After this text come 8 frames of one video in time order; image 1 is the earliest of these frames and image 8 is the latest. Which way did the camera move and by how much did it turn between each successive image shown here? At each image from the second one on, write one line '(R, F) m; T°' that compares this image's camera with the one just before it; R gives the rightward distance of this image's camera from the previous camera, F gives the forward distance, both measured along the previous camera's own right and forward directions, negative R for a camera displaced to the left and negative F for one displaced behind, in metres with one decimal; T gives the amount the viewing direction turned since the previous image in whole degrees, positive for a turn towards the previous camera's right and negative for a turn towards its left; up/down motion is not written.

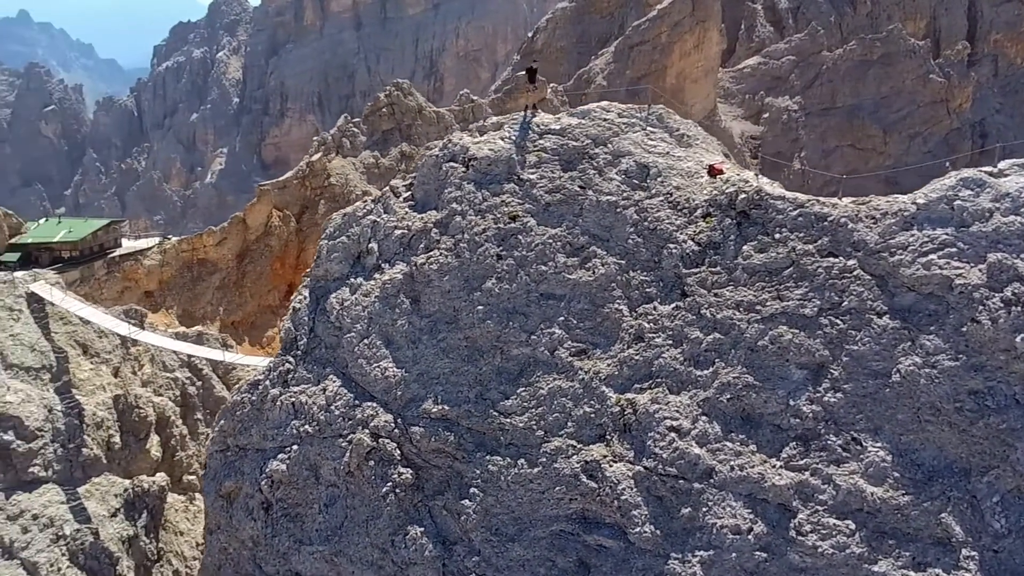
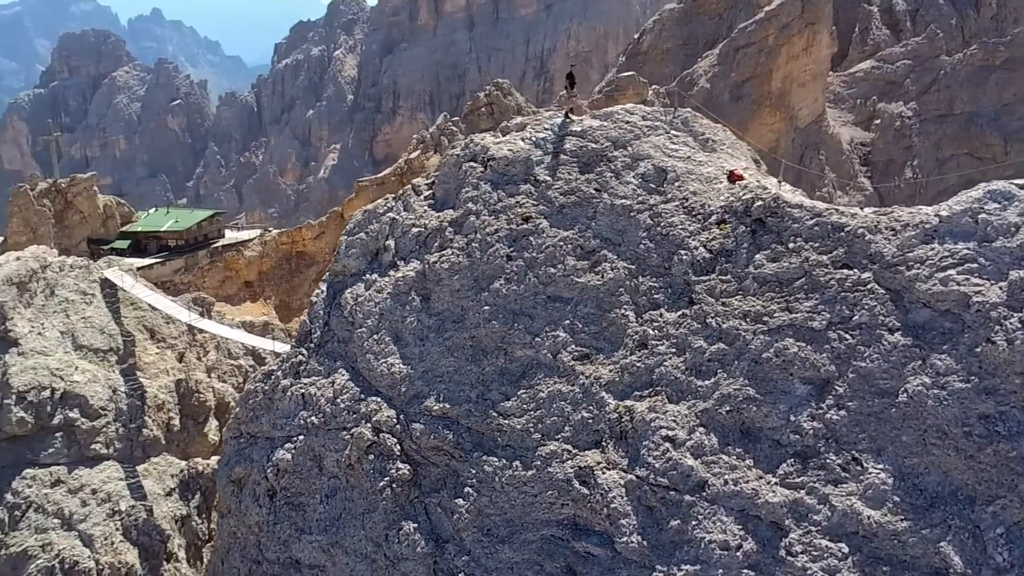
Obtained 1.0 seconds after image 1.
(+0.9, +0.1) m; -6°
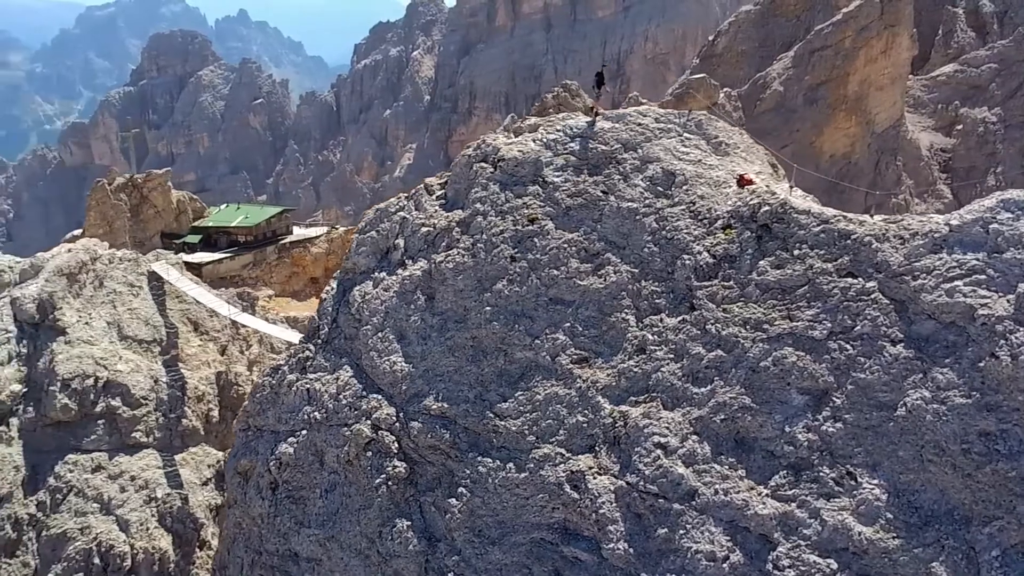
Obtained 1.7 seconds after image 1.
(+0.7, 0.0) m; -4°
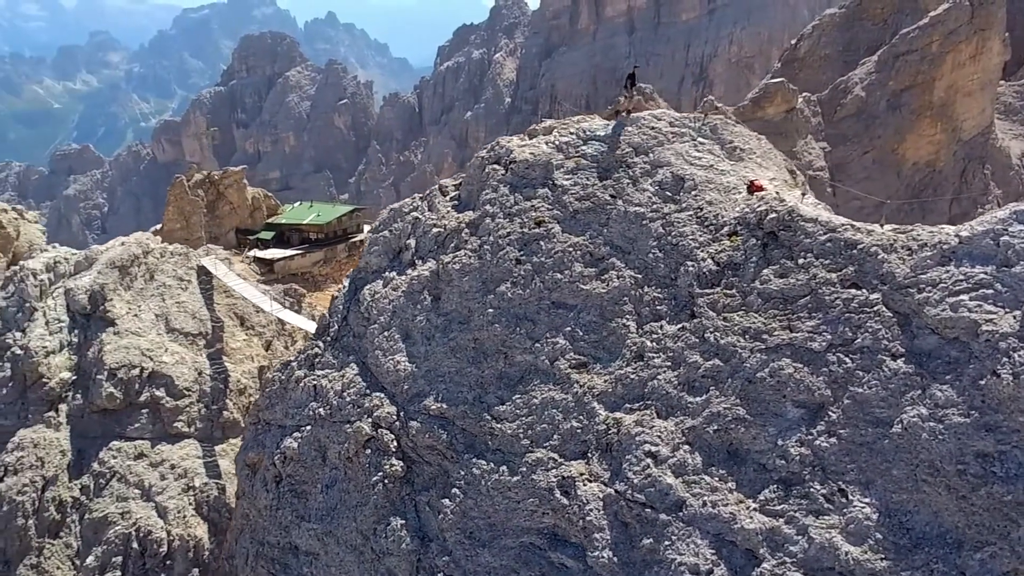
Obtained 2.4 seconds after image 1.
(+0.7, +0.1) m; -5°
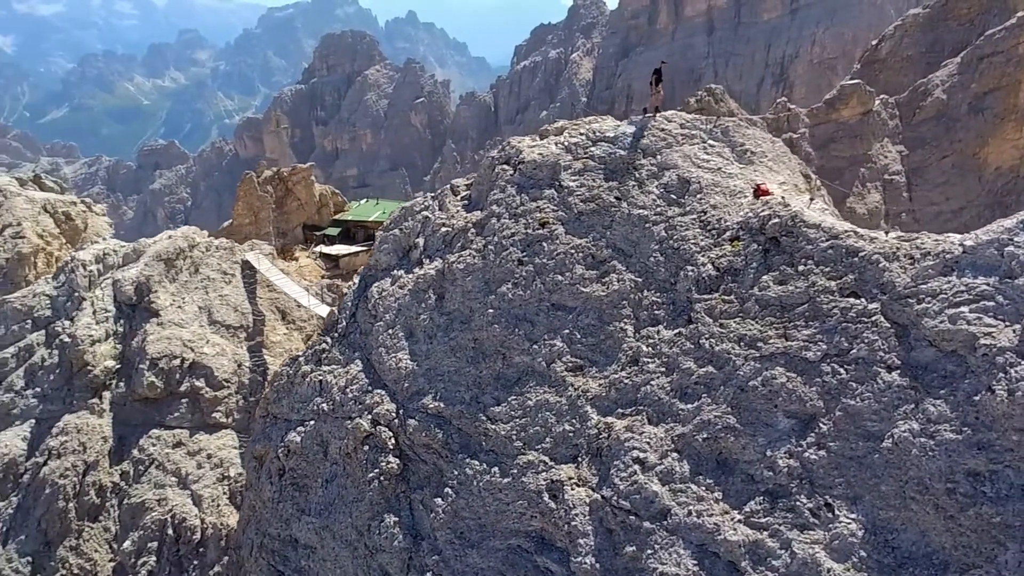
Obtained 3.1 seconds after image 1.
(+0.7, +0.1) m; -4°
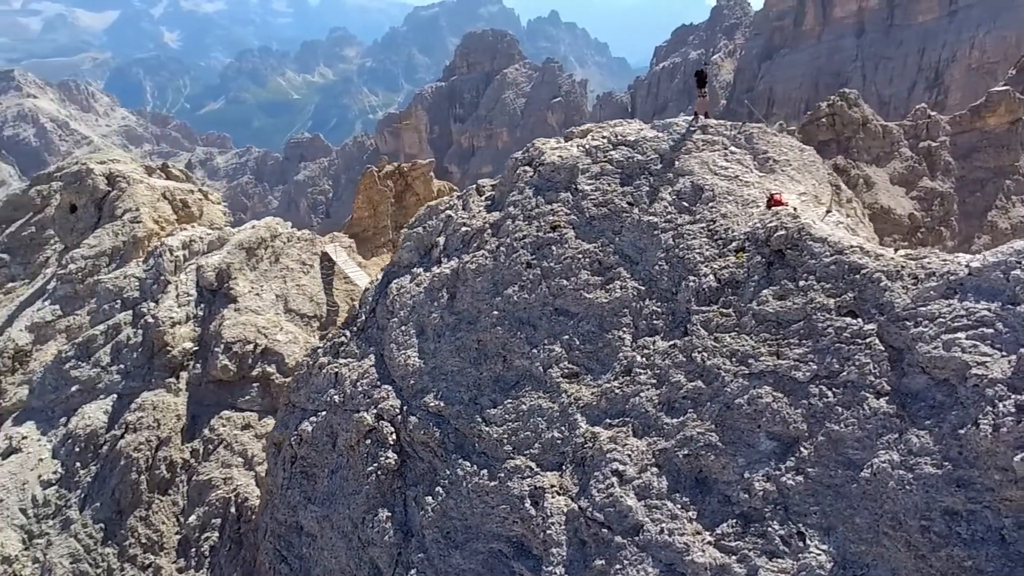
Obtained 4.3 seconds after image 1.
(+1.1, +0.1) m; -8°
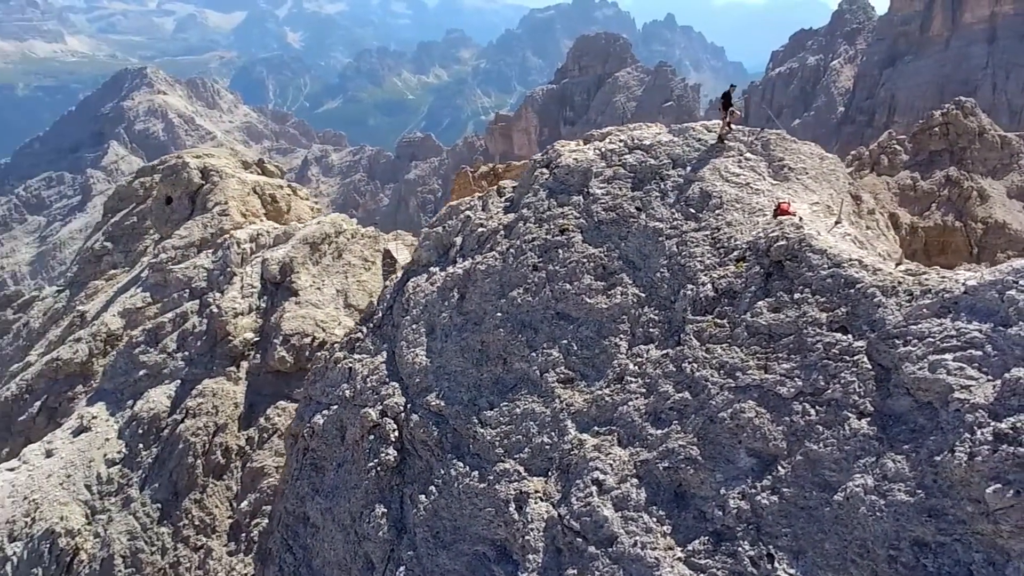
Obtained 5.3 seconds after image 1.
(+0.9, +0.1) m; -6°
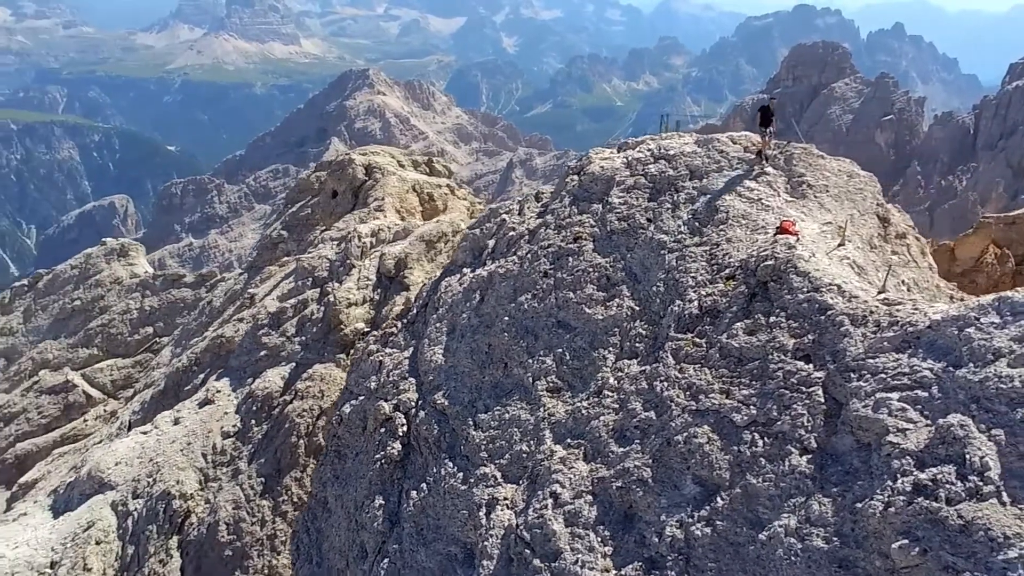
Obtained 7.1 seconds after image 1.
(+1.7, +0.2) m; -12°
